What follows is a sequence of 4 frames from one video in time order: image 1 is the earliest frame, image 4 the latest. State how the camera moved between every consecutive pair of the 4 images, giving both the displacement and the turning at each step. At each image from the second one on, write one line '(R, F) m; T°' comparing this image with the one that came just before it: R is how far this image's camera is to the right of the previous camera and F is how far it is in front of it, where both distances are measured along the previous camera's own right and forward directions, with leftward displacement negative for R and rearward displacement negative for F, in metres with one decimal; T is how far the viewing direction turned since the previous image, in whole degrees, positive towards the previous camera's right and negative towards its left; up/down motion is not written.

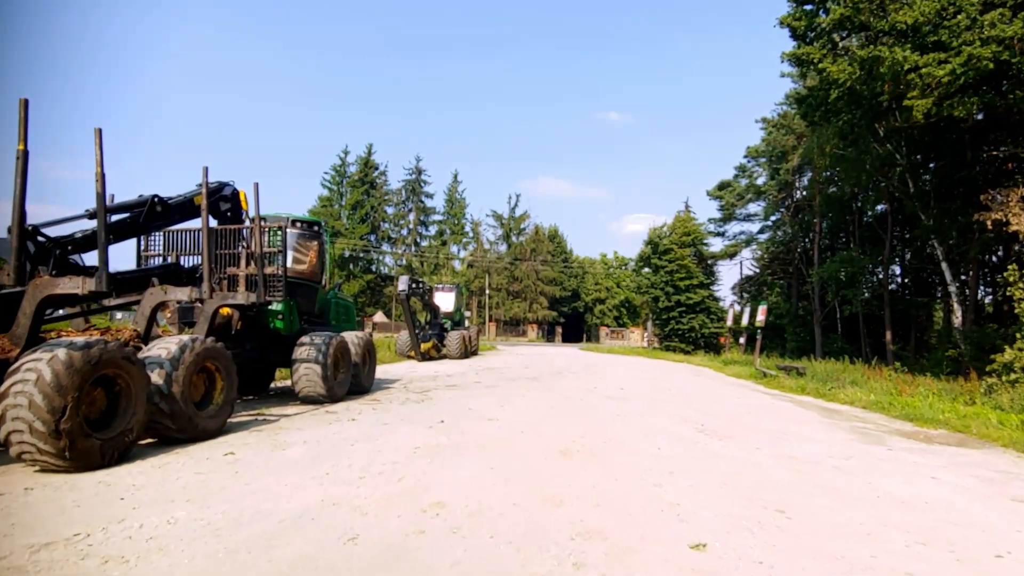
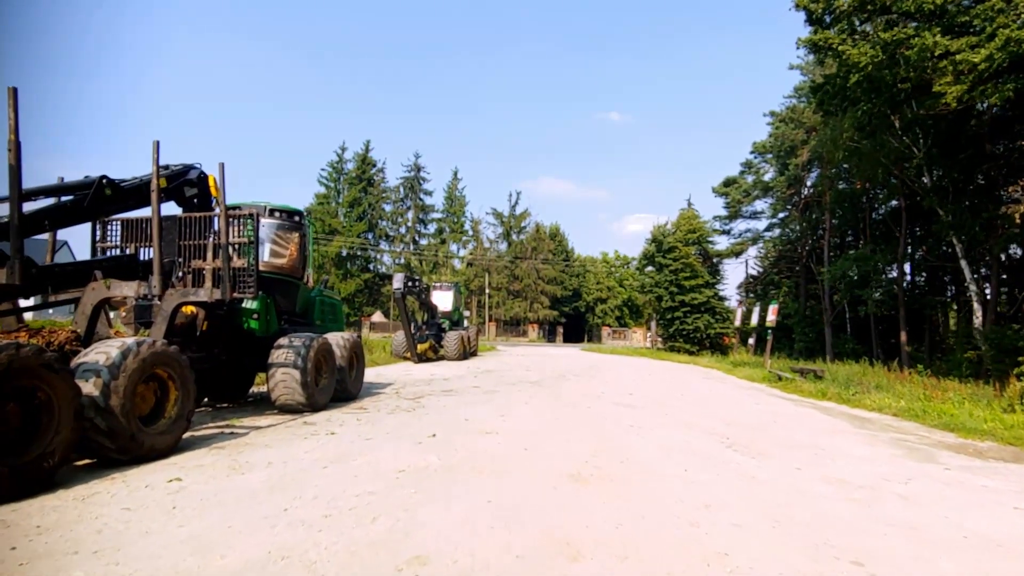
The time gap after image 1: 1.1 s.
(0.0, +1.0) m; 0°
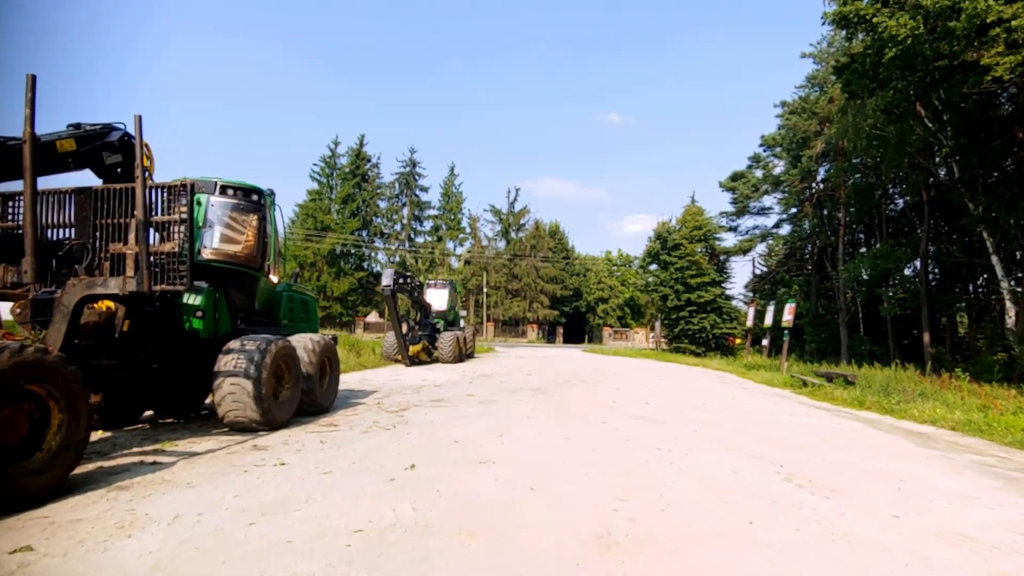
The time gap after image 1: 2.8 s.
(0.0, +1.6) m; 0°
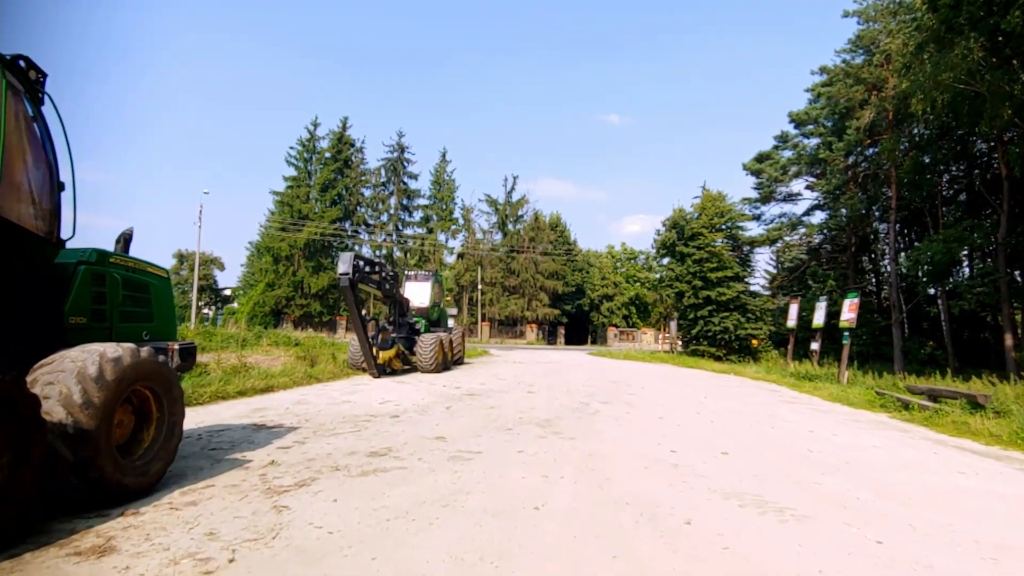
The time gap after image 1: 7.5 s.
(0.0, +4.3) m; 0°
